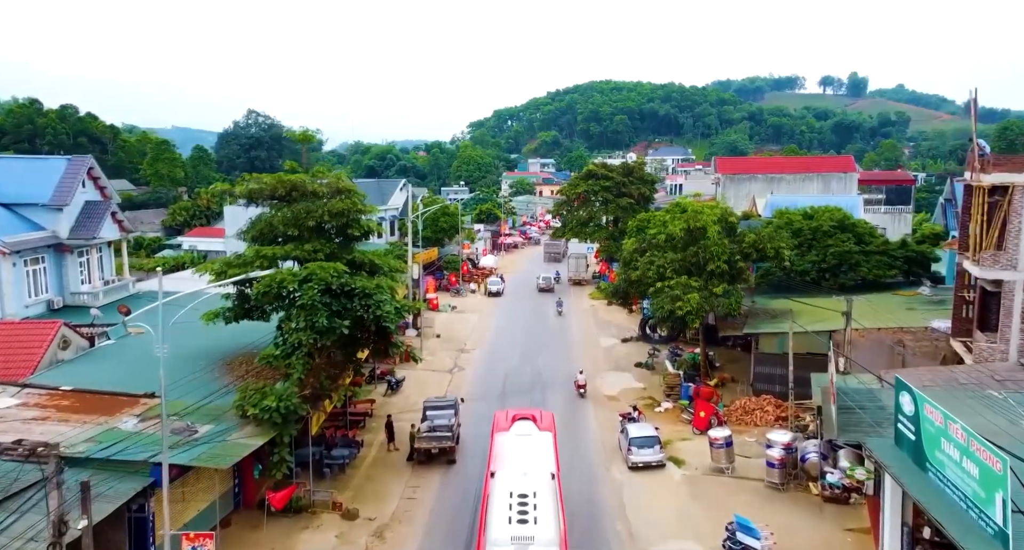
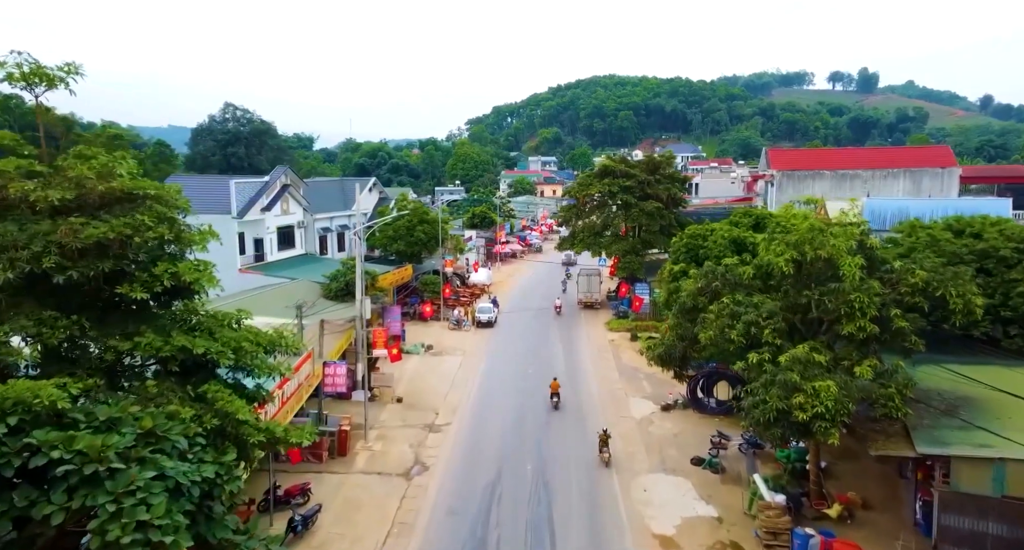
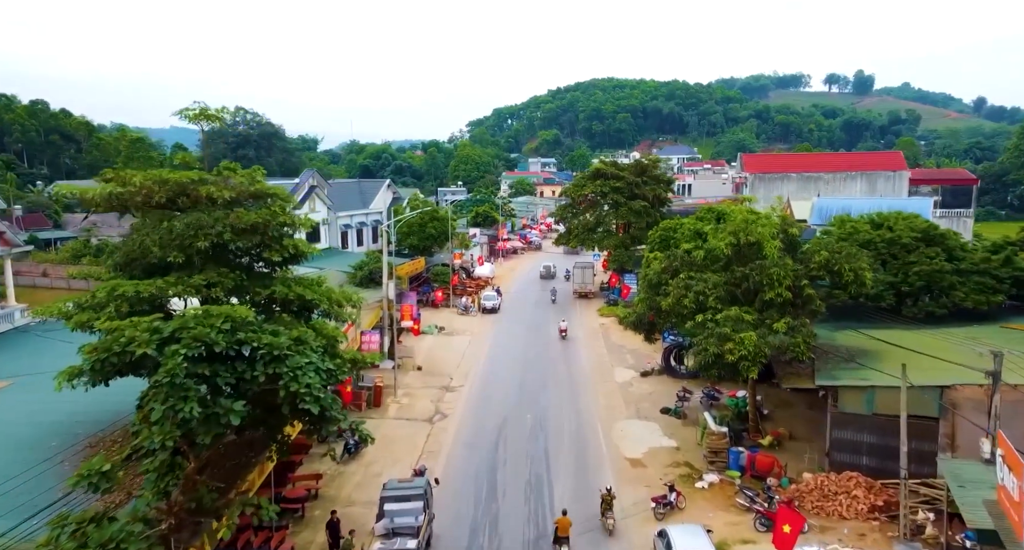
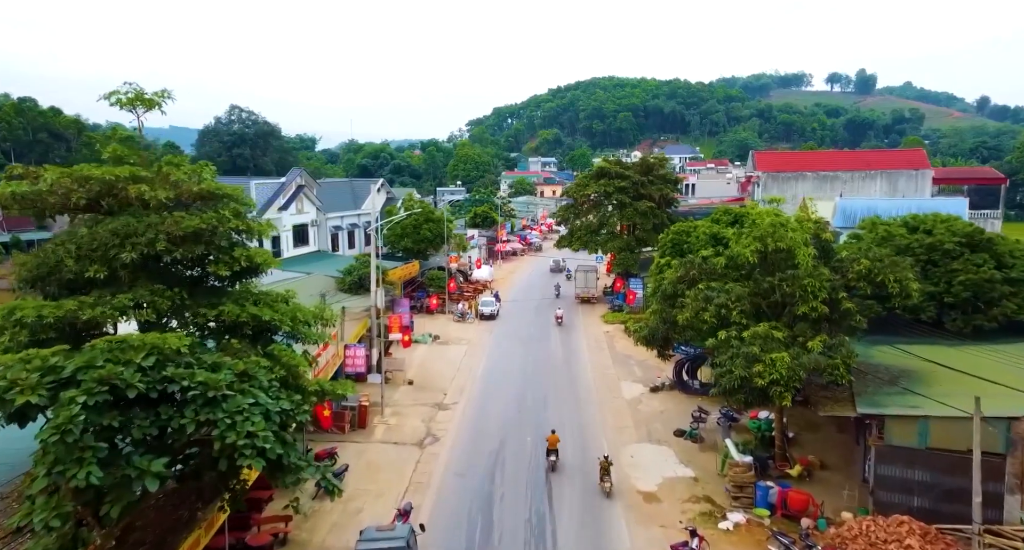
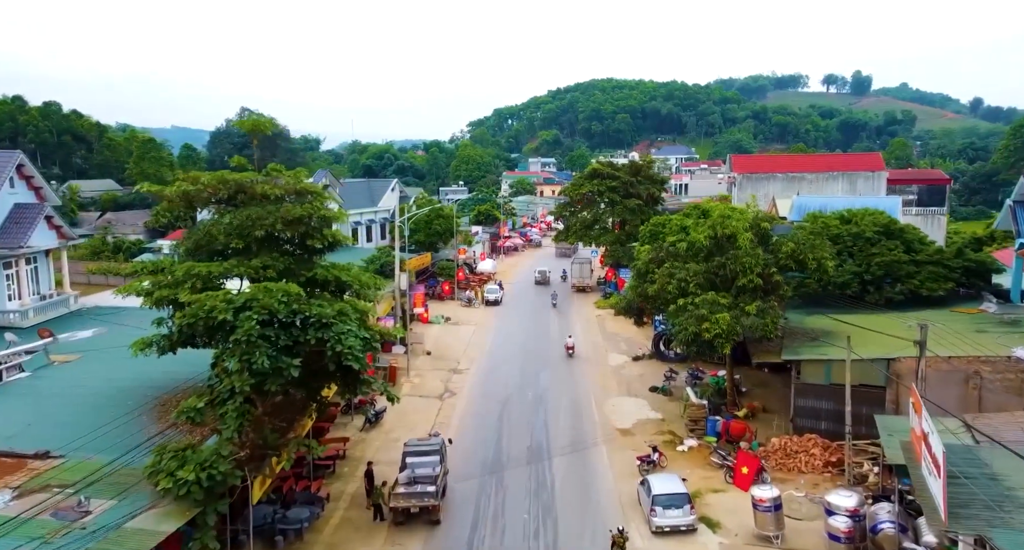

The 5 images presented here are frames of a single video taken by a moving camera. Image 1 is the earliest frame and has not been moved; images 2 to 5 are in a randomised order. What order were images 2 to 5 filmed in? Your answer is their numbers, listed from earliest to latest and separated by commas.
5, 3, 4, 2
